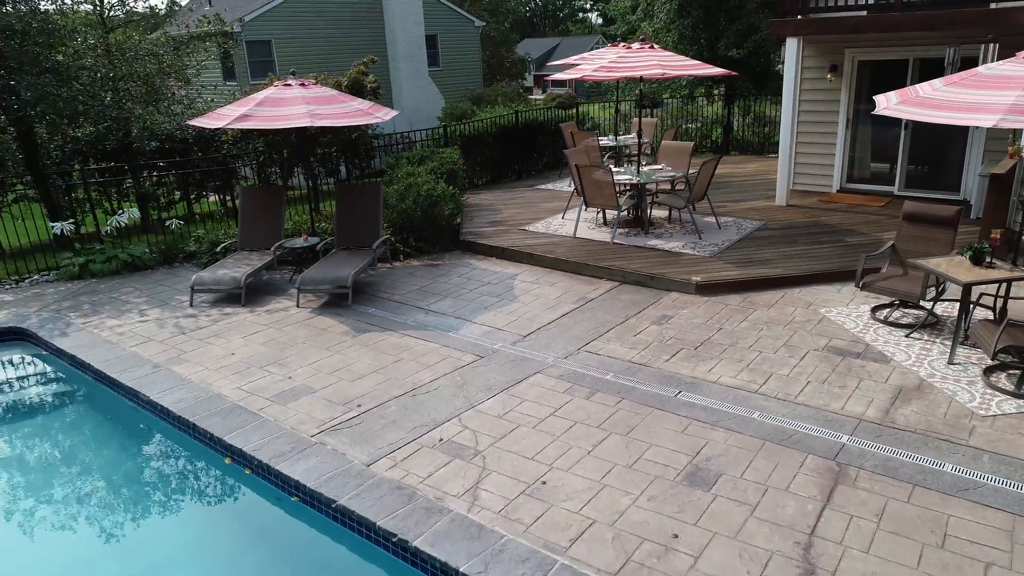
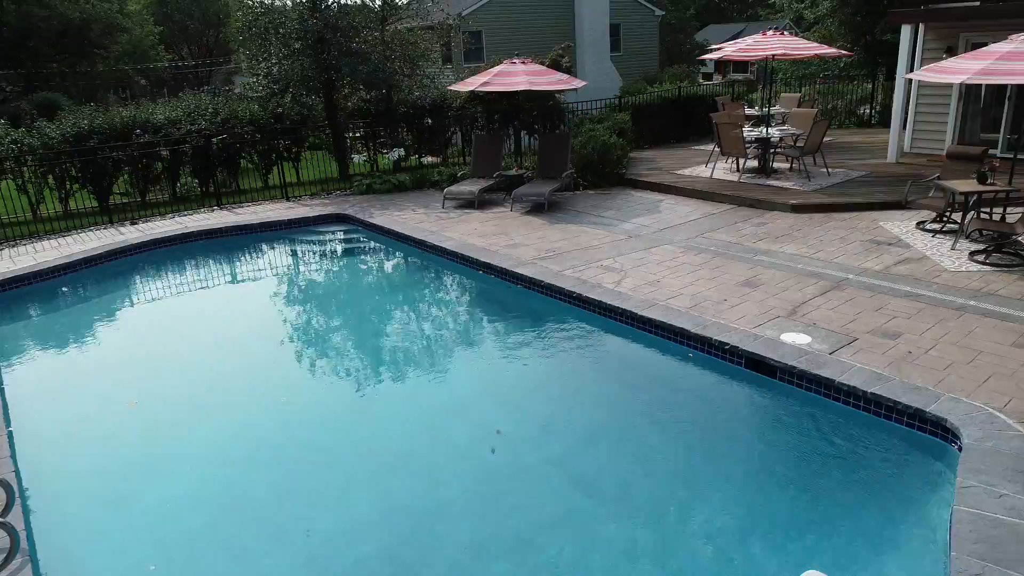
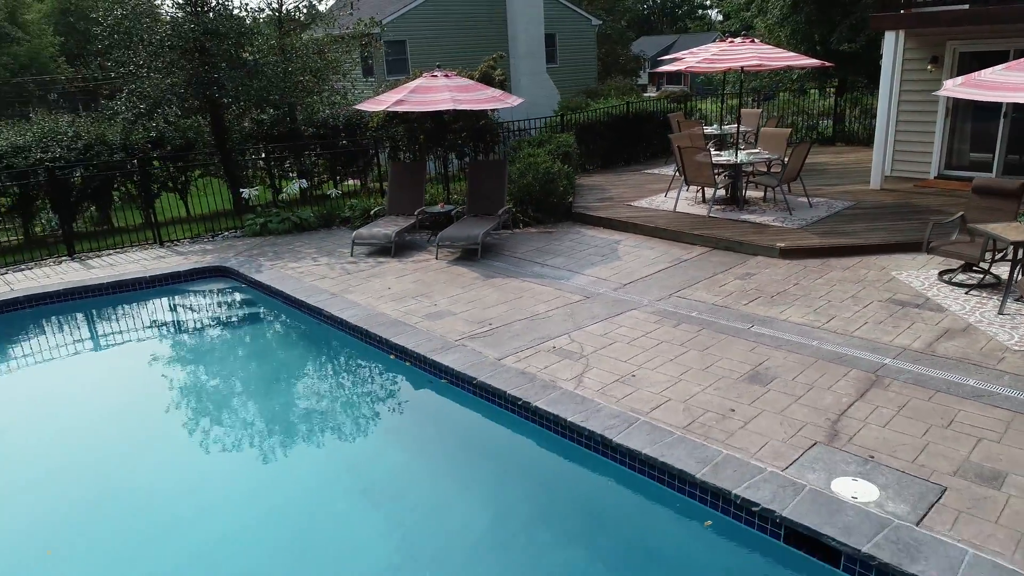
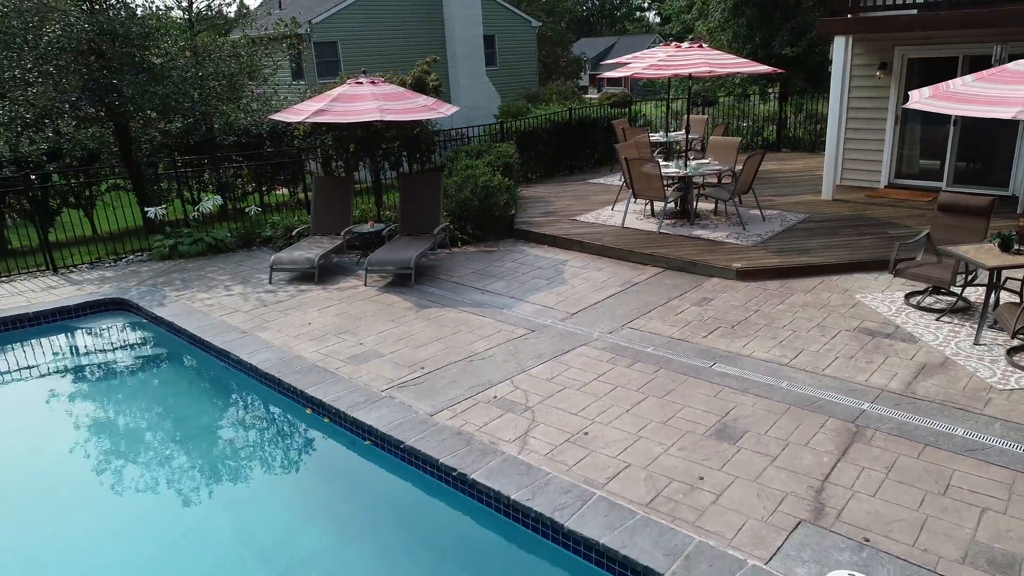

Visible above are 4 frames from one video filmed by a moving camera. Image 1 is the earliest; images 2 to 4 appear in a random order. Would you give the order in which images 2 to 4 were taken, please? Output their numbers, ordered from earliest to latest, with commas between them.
4, 3, 2
